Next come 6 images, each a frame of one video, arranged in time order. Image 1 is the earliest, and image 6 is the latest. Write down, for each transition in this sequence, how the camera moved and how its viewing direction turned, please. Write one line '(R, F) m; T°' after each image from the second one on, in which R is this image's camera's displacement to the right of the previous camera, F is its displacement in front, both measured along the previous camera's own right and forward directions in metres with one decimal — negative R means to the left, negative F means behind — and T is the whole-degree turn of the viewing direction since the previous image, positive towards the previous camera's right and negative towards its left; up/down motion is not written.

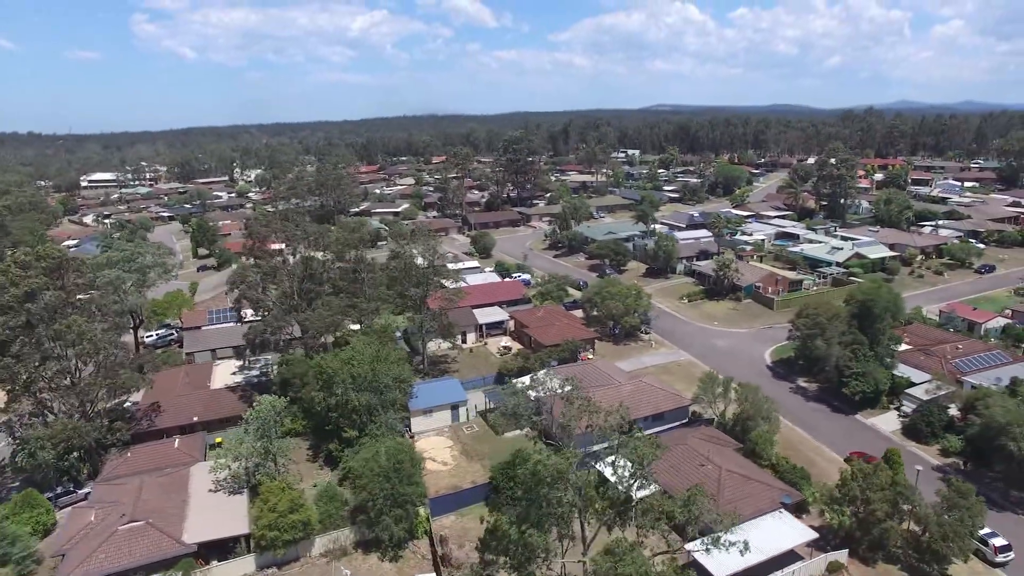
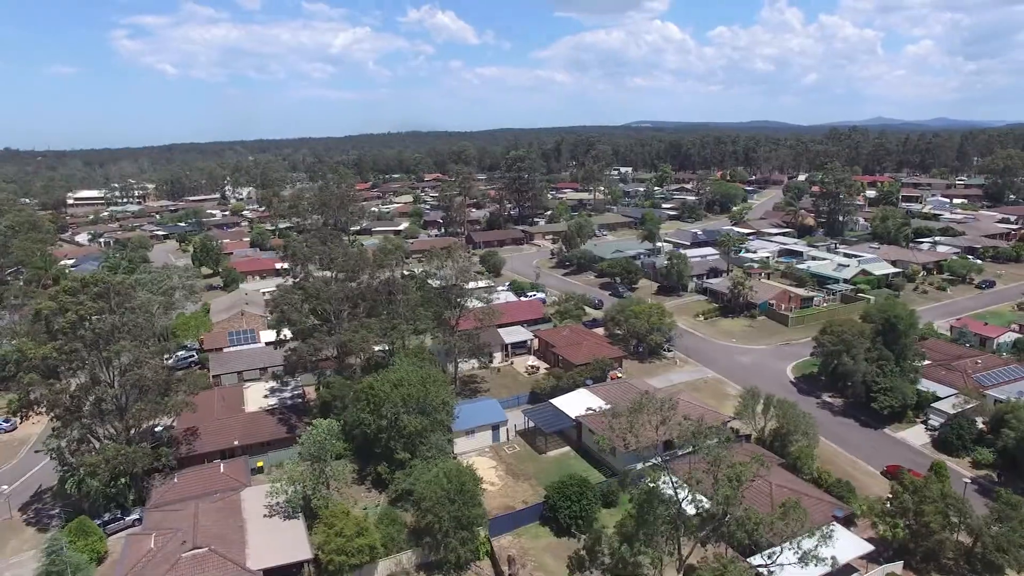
(-2.0, -0.4) m; +2°
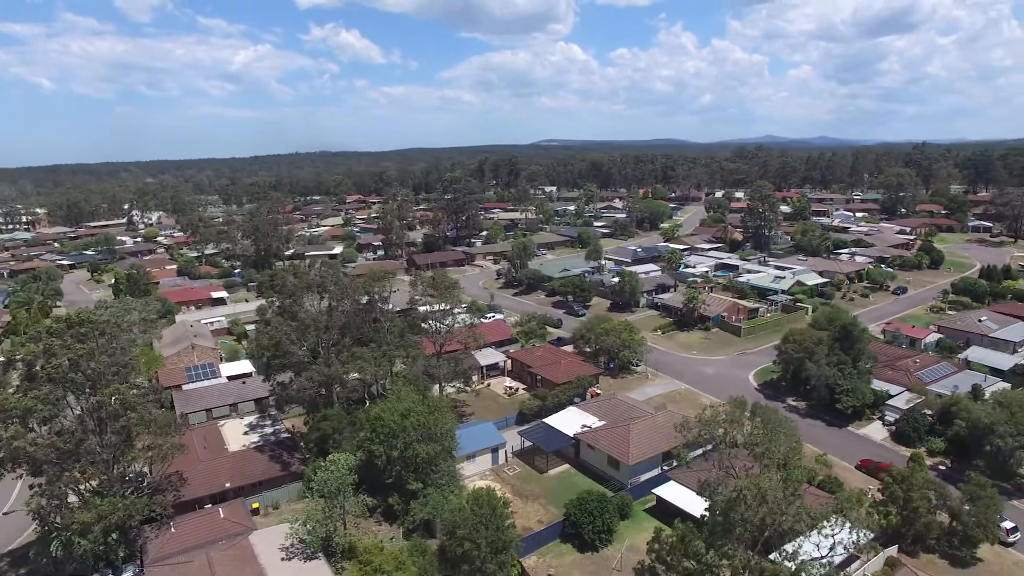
(-2.9, -0.3) m; +8°
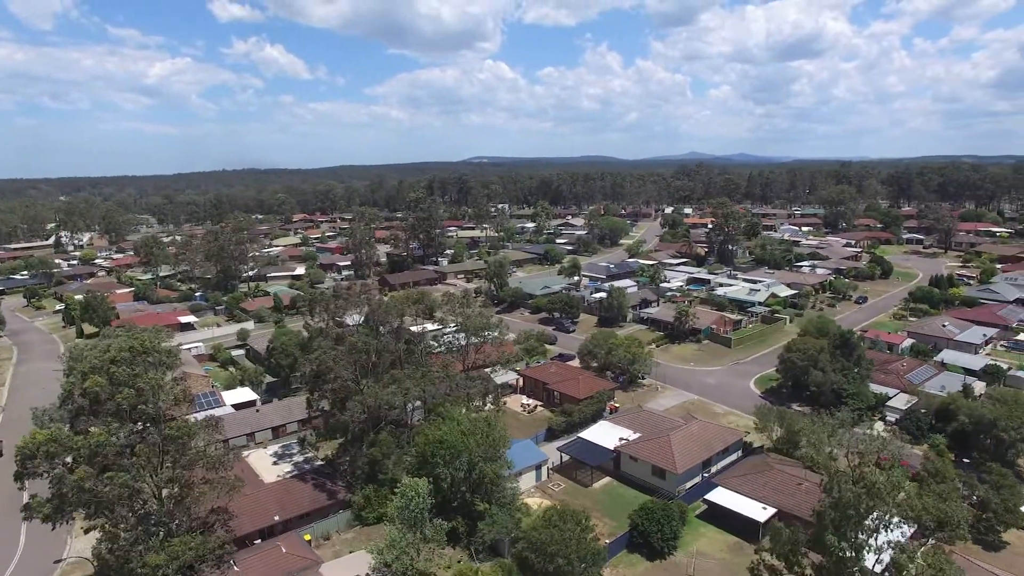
(-3.9, -0.3) m; +7°
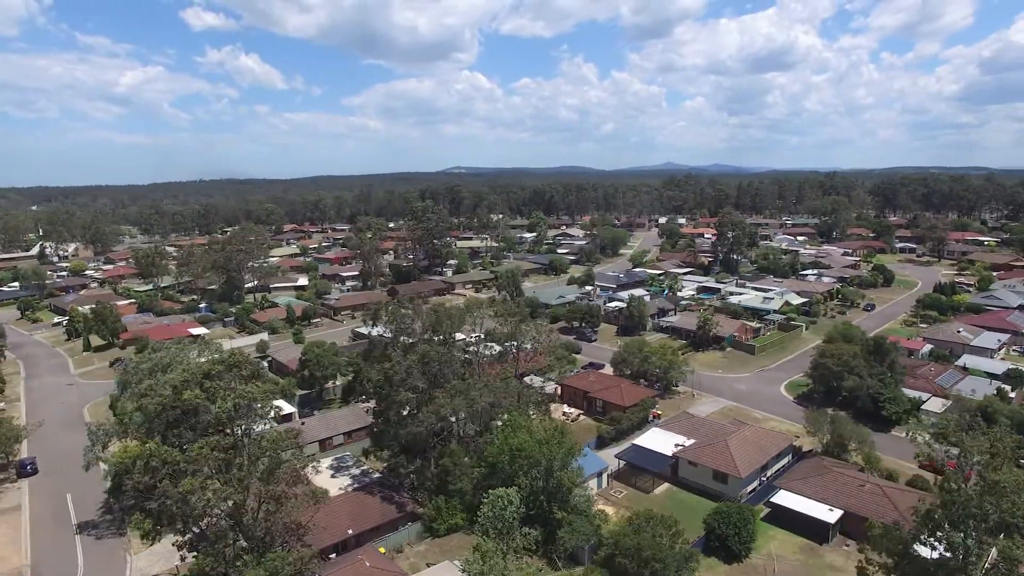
(-3.1, -0.3) m; +3°
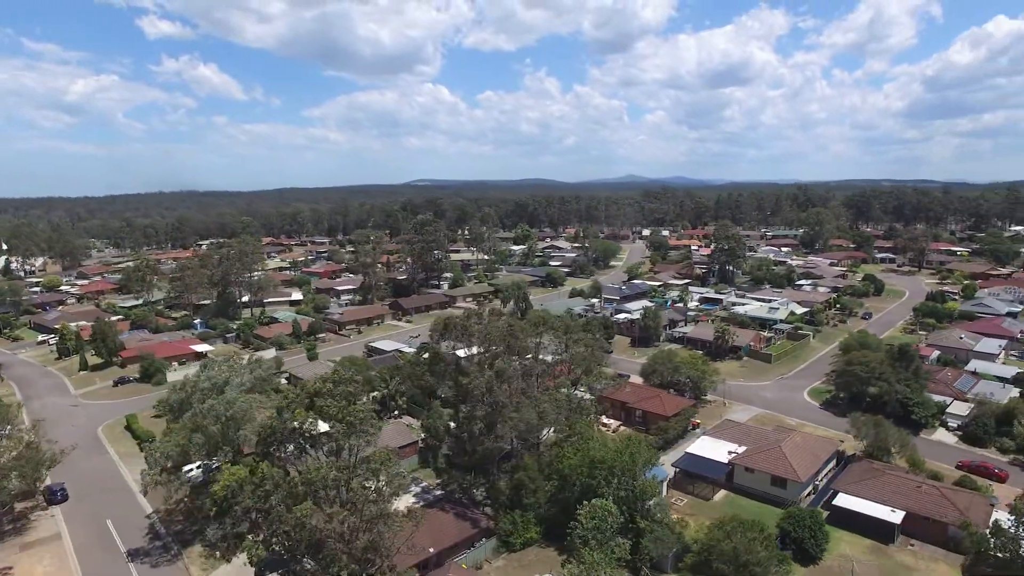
(-3.7, -0.2) m; +4°
